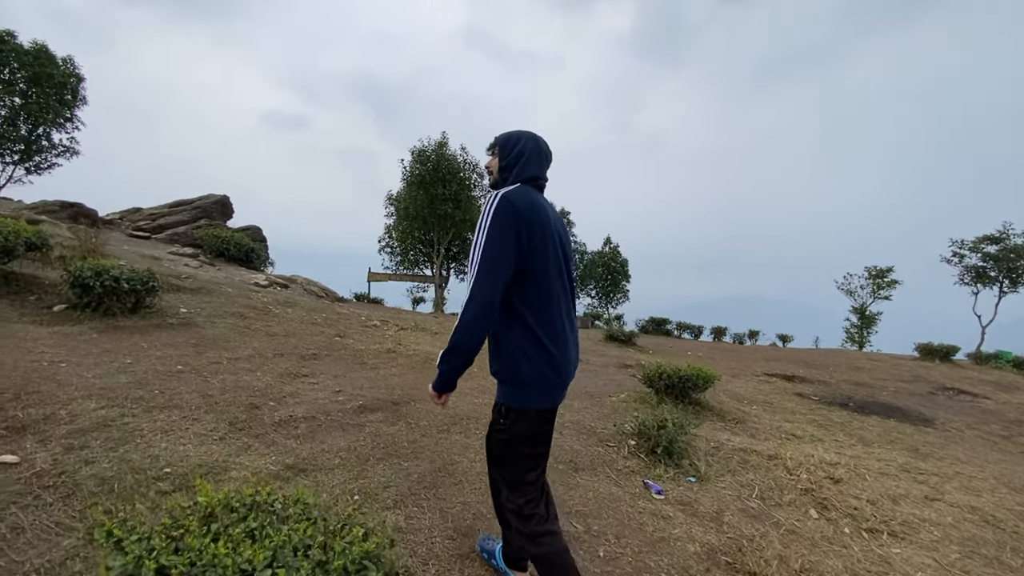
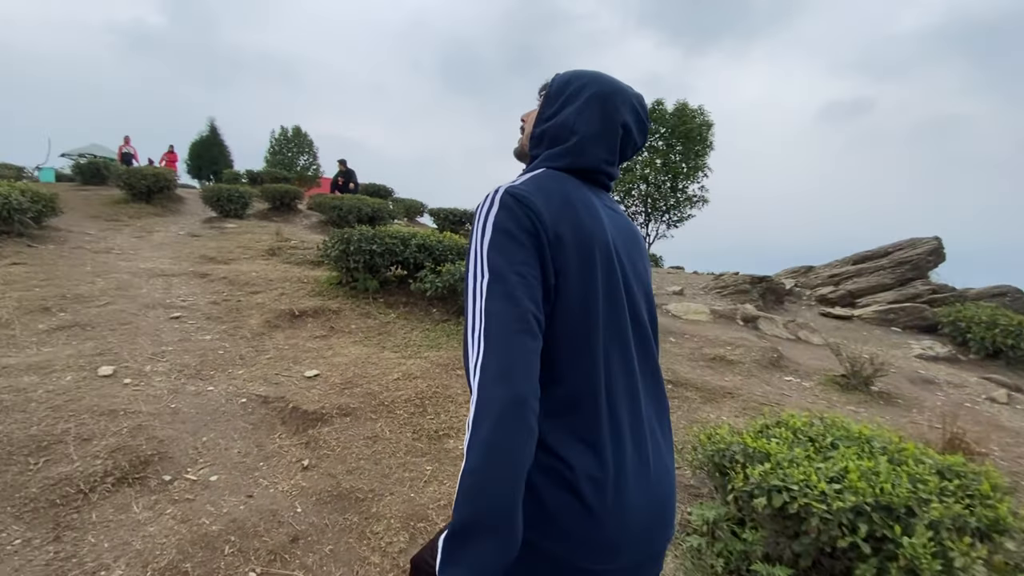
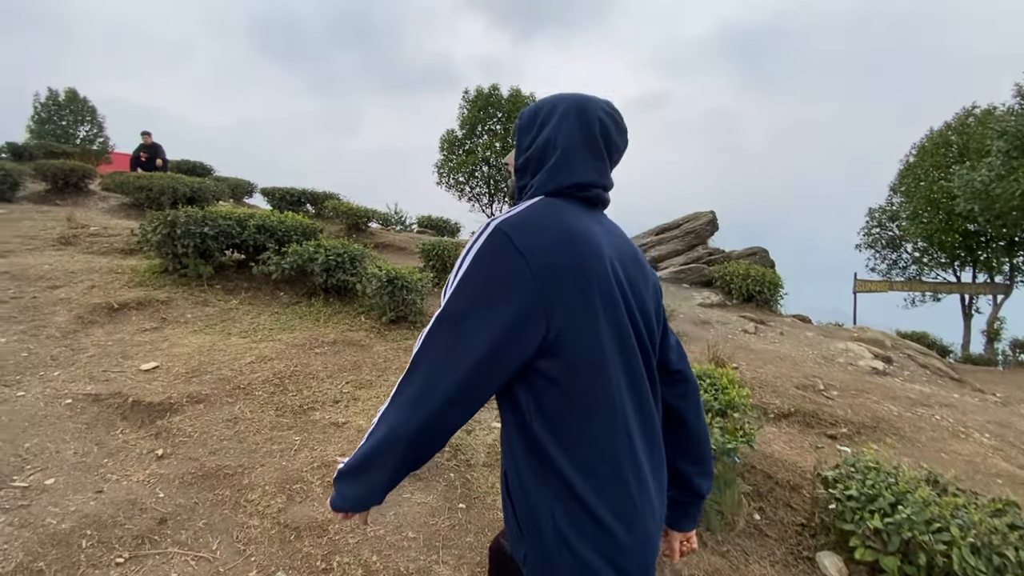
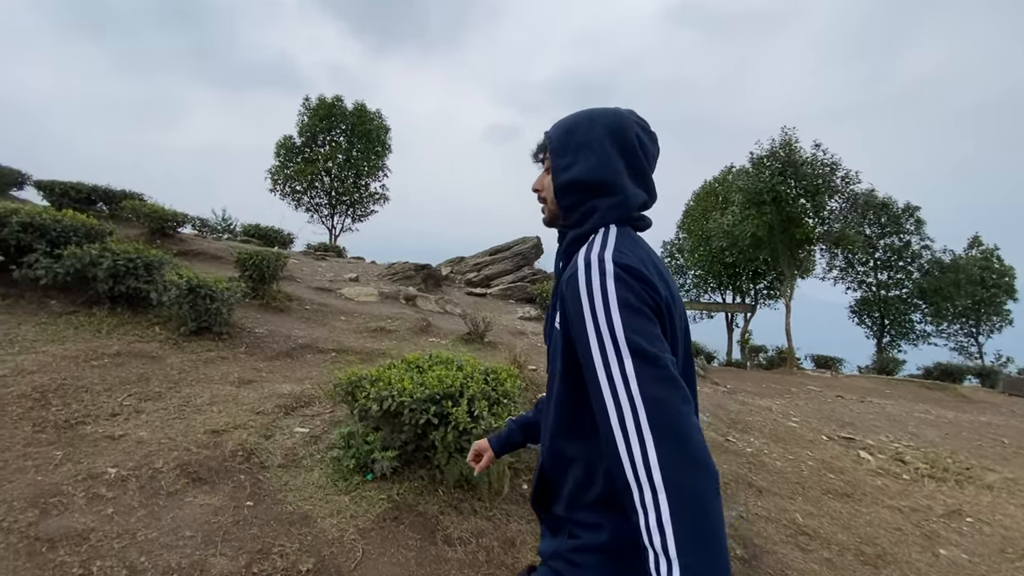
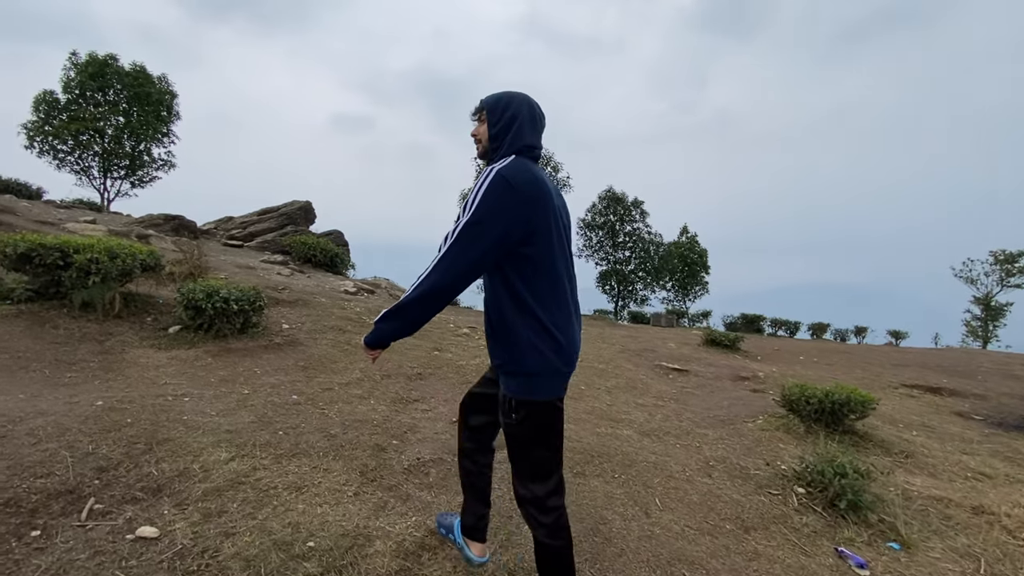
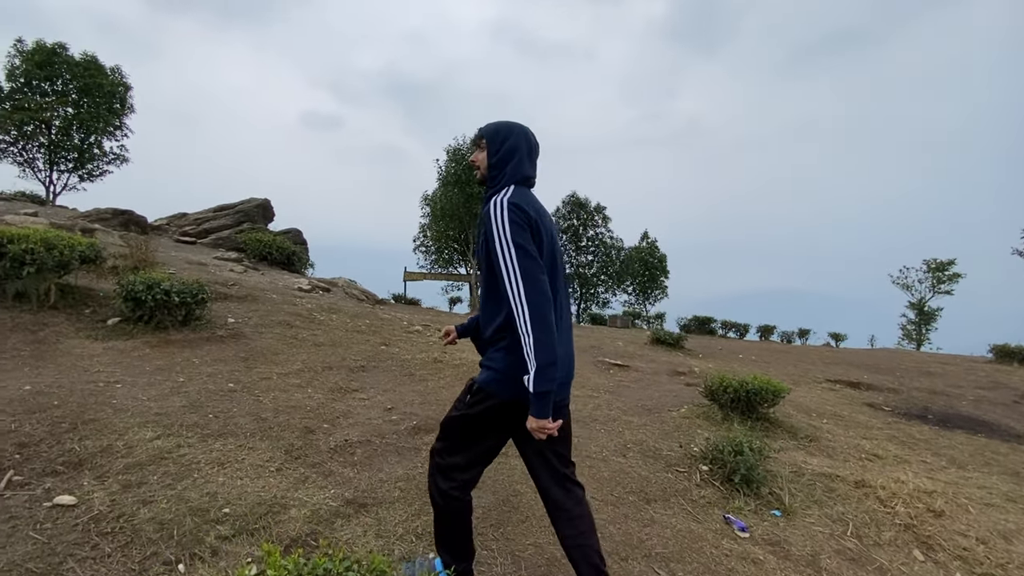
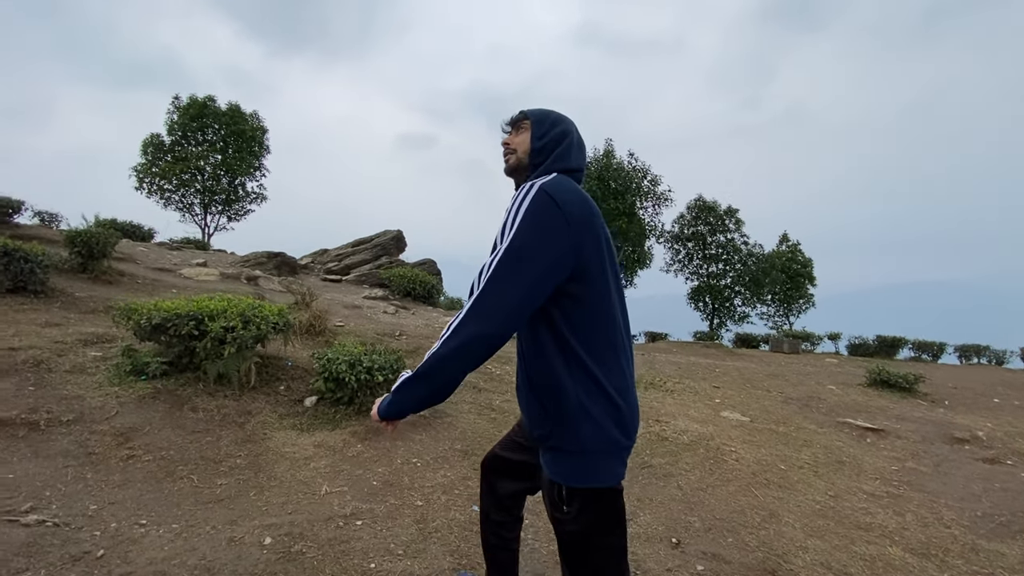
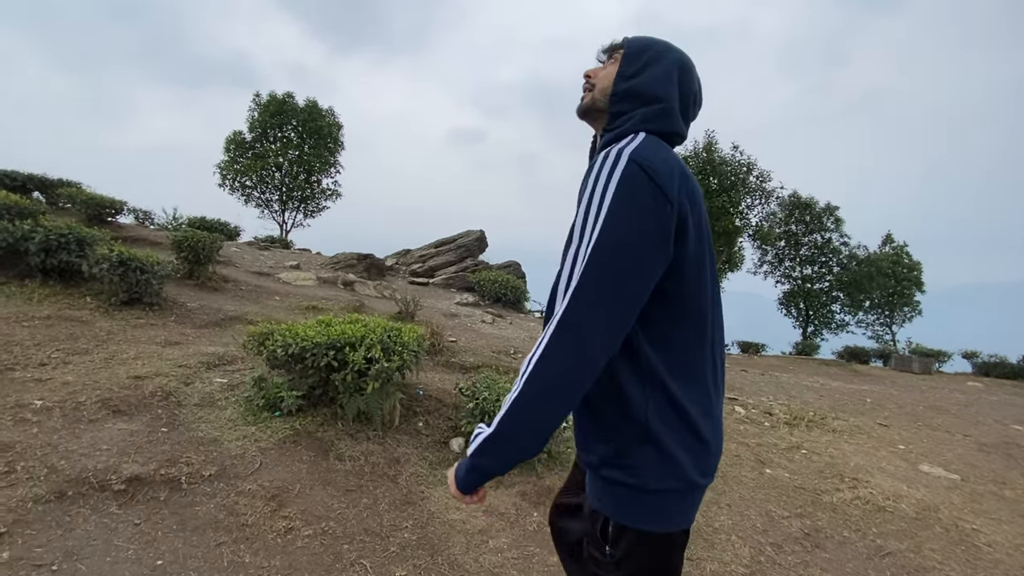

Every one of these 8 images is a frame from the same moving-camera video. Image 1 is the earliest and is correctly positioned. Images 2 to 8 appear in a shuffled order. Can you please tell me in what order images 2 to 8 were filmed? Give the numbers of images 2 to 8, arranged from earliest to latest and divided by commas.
6, 5, 7, 8, 4, 3, 2
